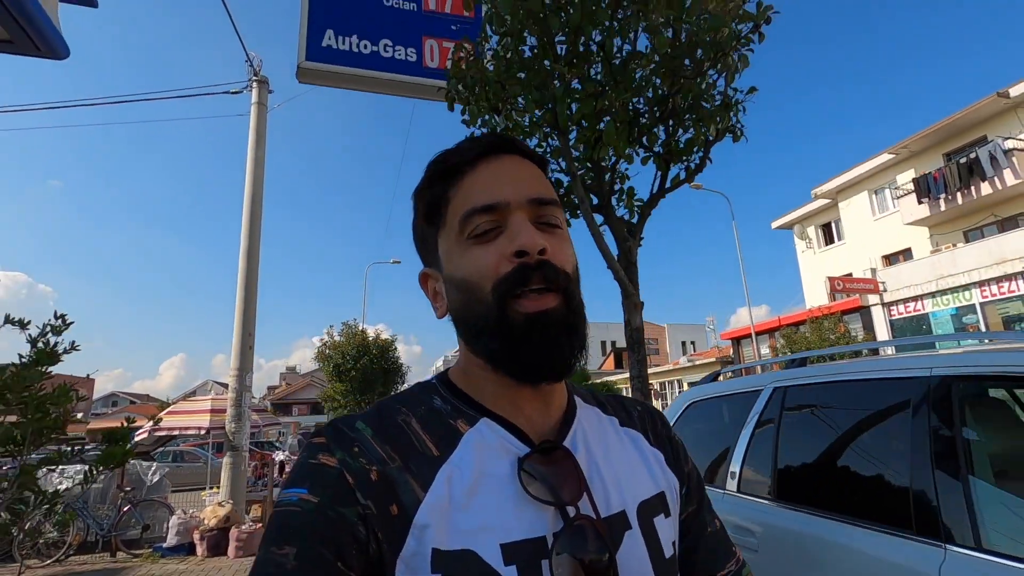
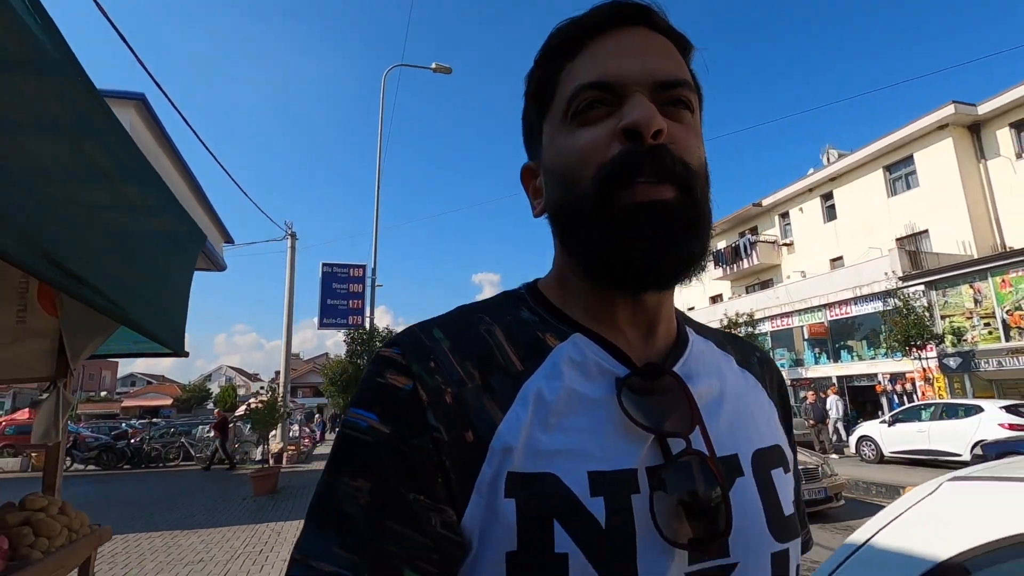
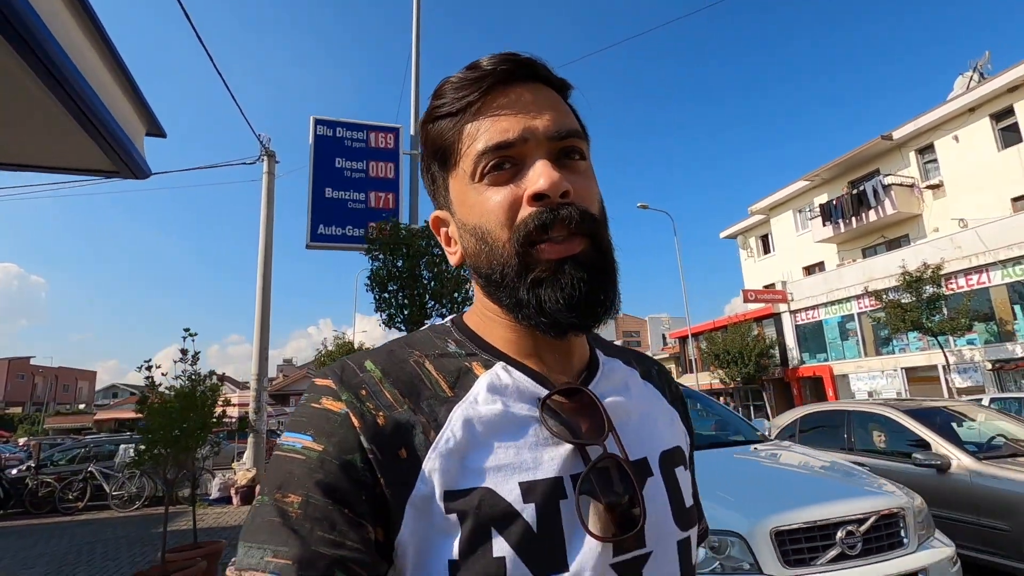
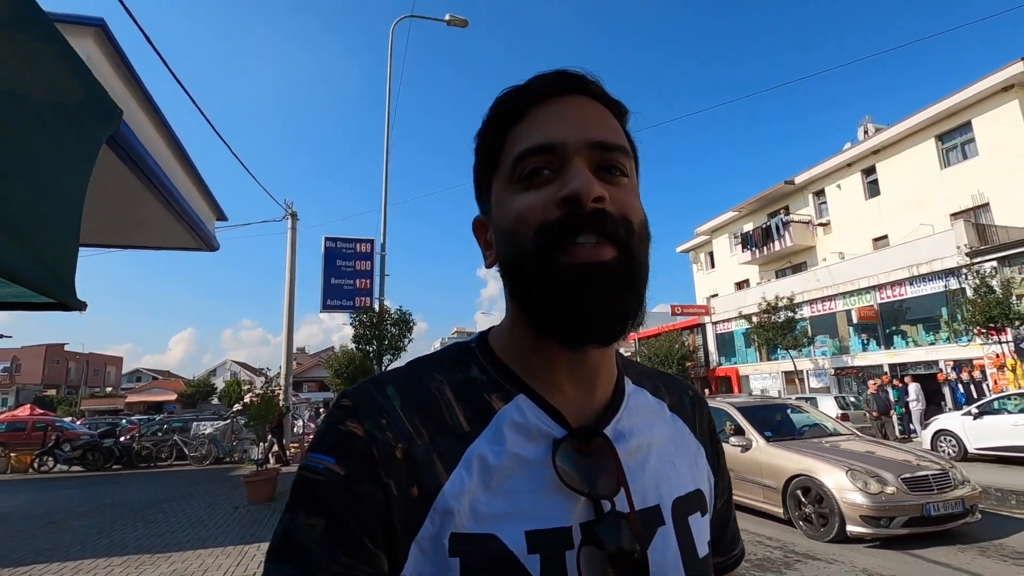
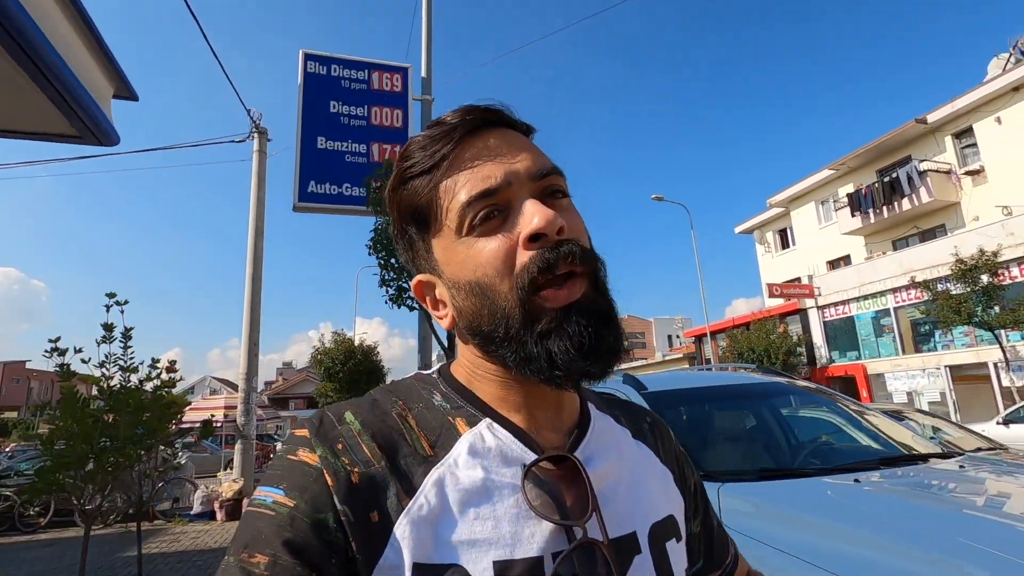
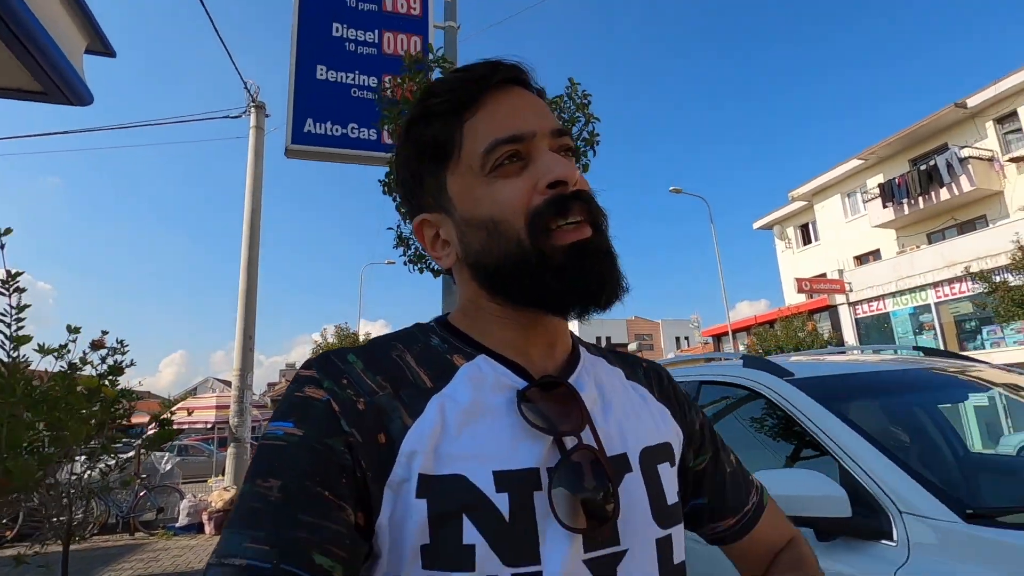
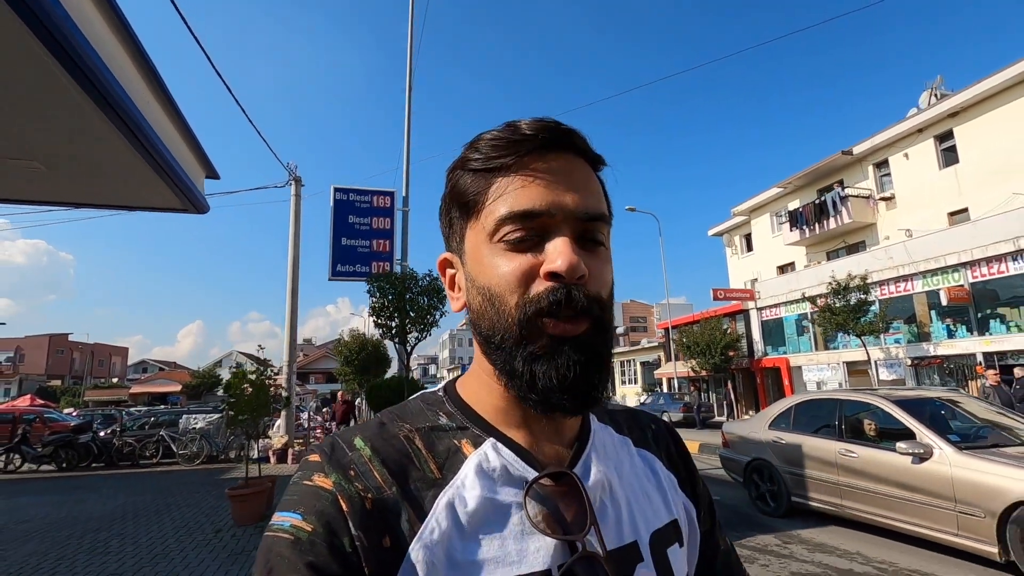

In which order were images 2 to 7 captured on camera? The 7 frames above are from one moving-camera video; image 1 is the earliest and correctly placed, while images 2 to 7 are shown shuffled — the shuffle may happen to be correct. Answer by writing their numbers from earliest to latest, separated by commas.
6, 5, 3, 7, 4, 2
